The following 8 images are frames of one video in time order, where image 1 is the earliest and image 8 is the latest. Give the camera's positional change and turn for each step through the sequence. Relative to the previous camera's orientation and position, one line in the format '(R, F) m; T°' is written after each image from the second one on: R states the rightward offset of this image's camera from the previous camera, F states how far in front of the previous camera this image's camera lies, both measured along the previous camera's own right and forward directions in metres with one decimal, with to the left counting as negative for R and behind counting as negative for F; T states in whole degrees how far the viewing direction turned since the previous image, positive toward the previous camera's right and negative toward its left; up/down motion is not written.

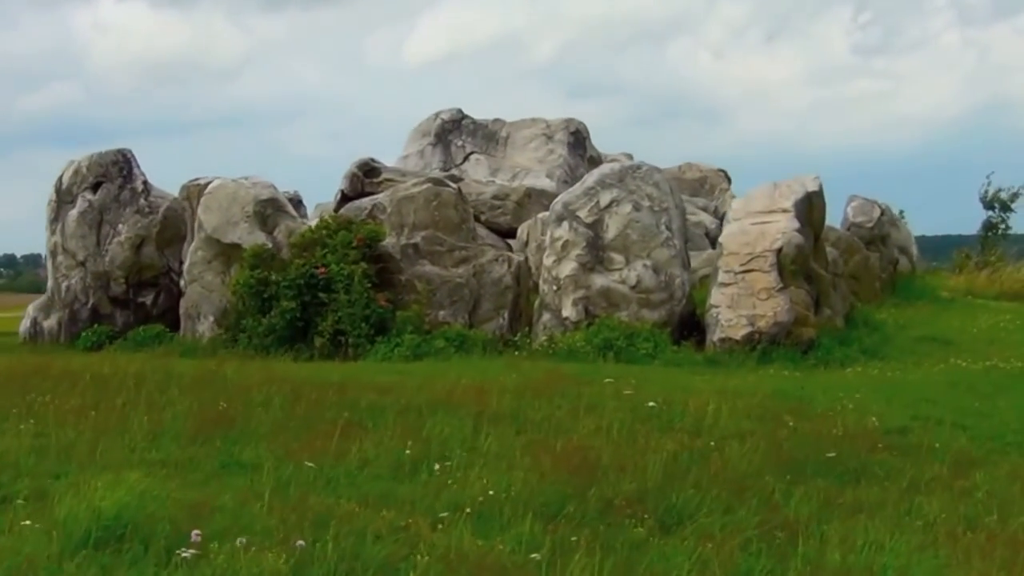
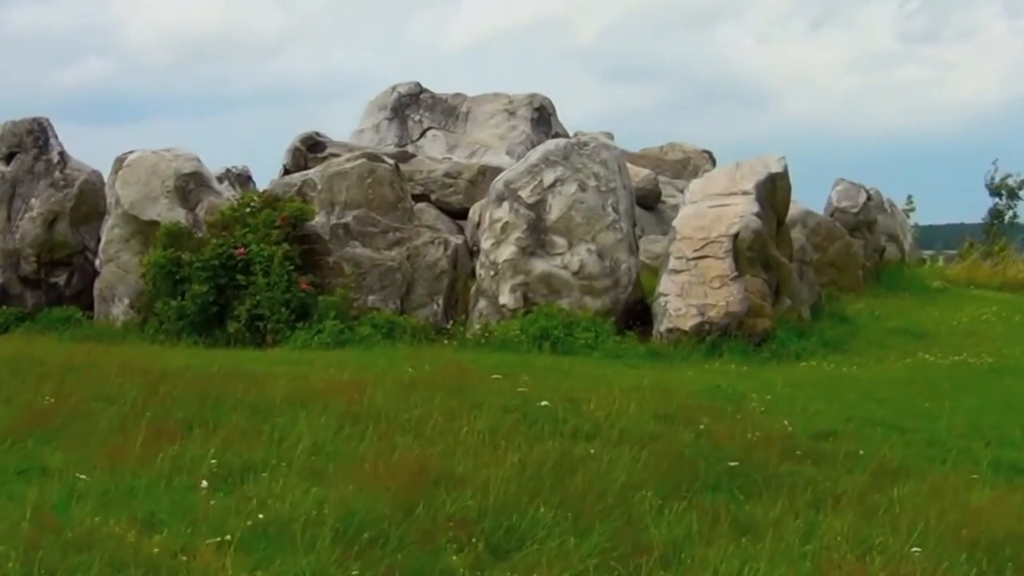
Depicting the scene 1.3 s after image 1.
(+0.9, +1.2) m; -2°
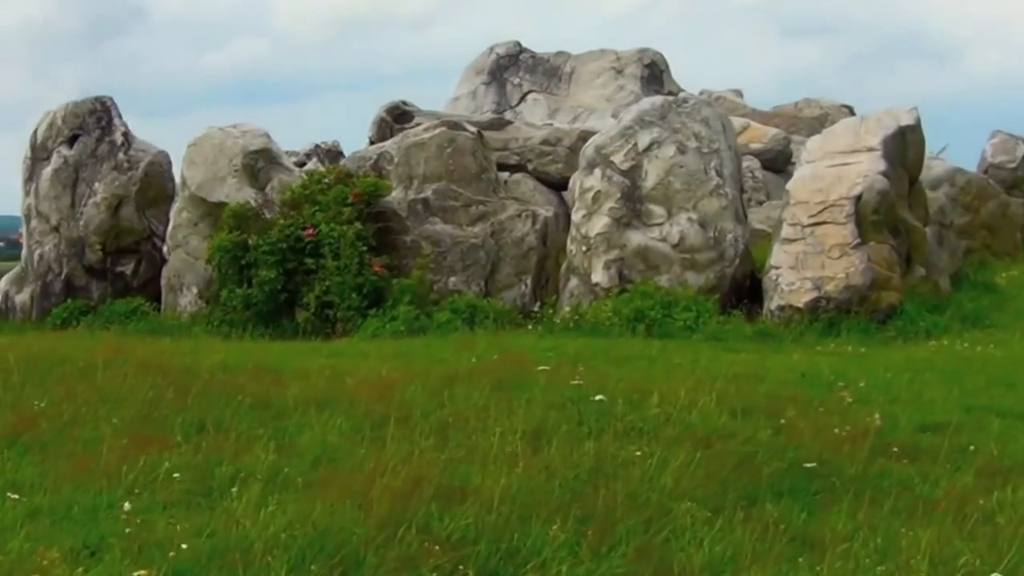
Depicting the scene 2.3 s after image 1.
(+0.6, +1.4) m; -5°
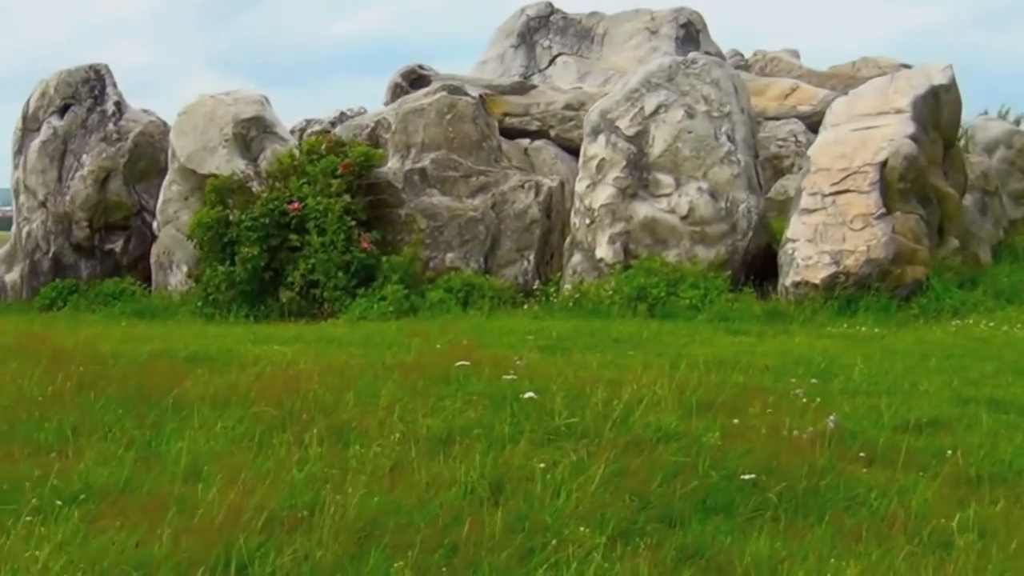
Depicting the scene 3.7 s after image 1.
(+0.7, +1.0) m; -3°
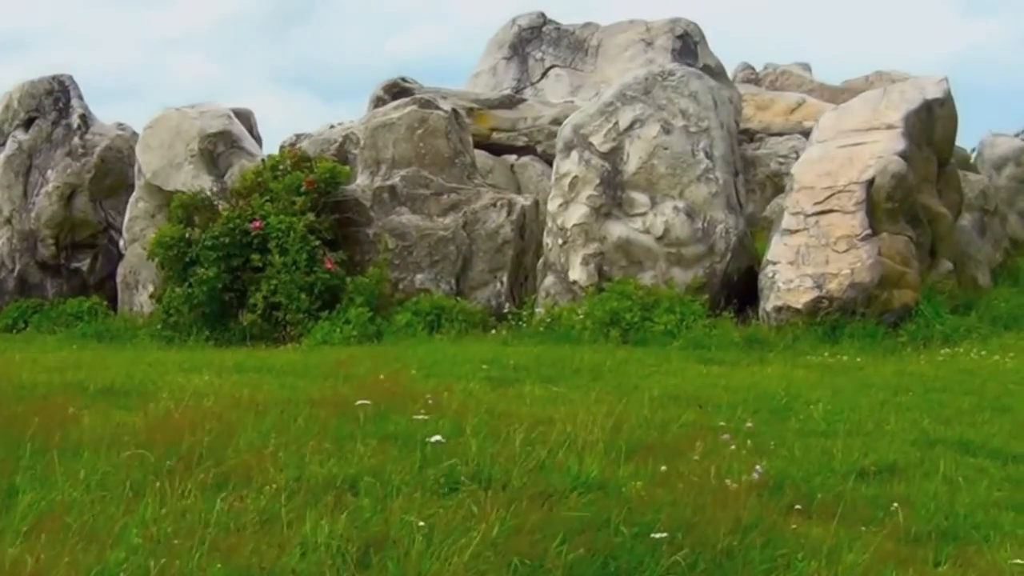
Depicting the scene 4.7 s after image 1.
(+0.5, +0.6) m; -1°
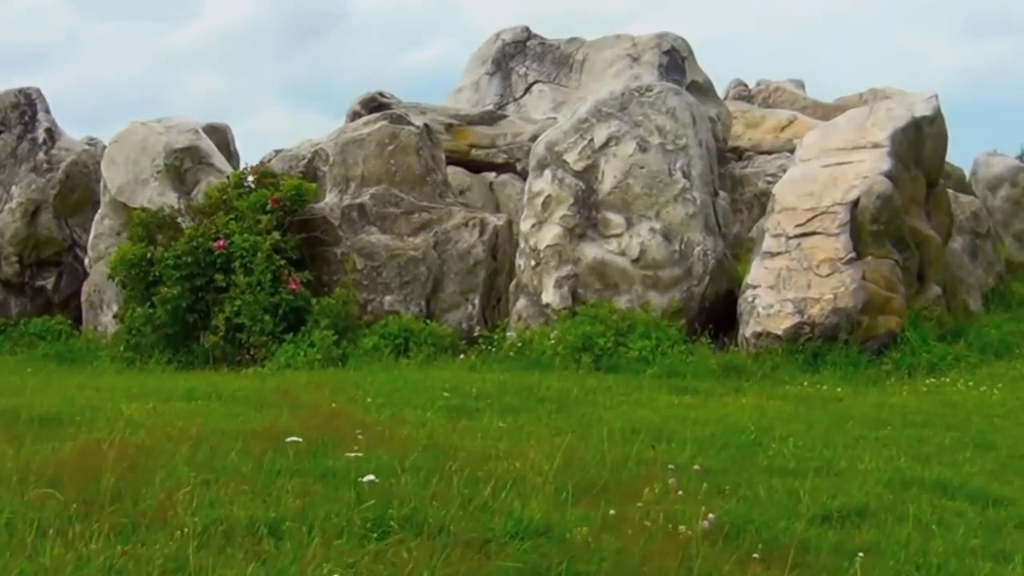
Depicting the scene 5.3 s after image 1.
(+0.2, +0.4) m; 0°
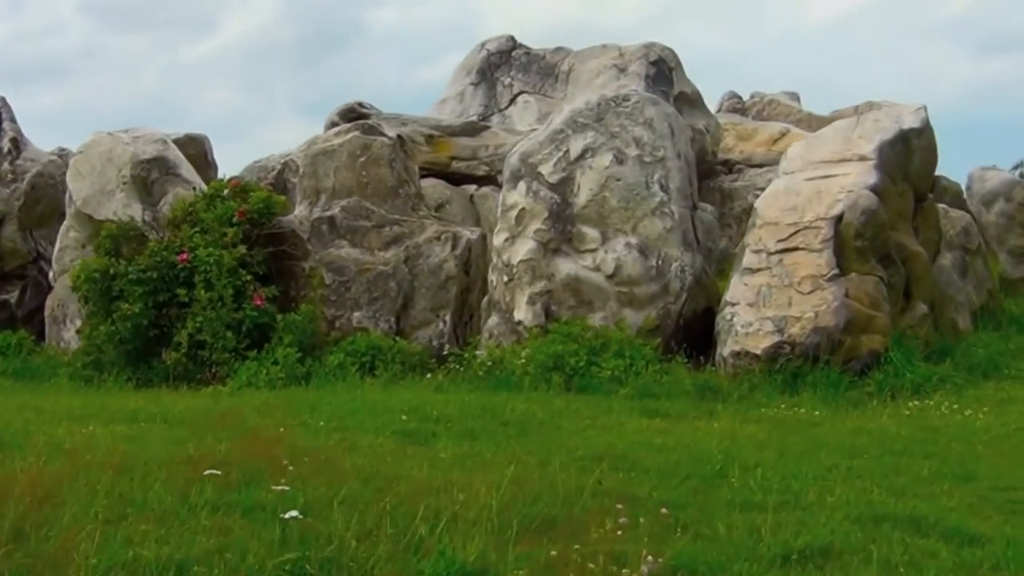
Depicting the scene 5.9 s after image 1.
(+0.2, +0.4) m; 0°
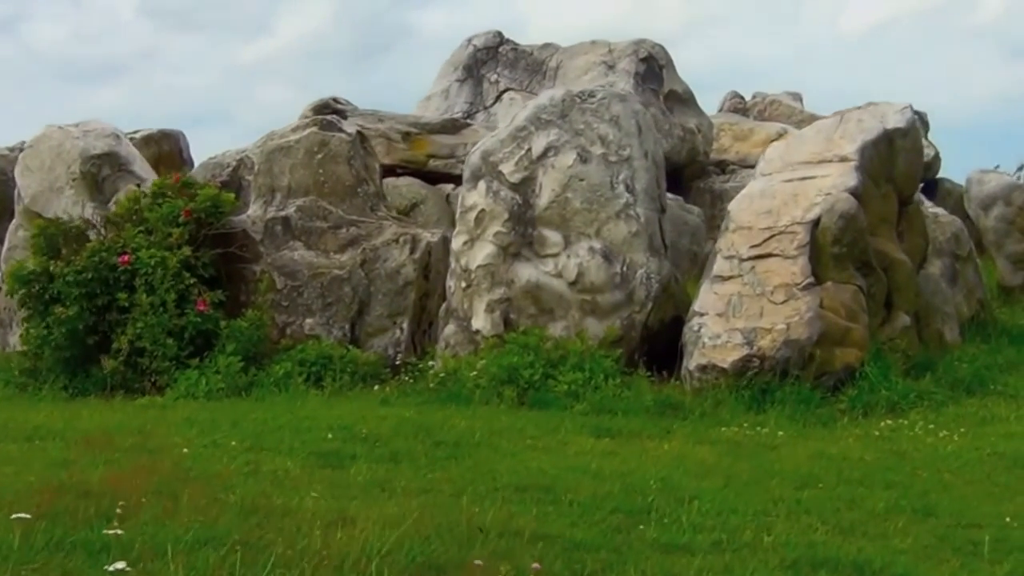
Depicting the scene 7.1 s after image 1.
(+0.4, +0.7) m; -1°
